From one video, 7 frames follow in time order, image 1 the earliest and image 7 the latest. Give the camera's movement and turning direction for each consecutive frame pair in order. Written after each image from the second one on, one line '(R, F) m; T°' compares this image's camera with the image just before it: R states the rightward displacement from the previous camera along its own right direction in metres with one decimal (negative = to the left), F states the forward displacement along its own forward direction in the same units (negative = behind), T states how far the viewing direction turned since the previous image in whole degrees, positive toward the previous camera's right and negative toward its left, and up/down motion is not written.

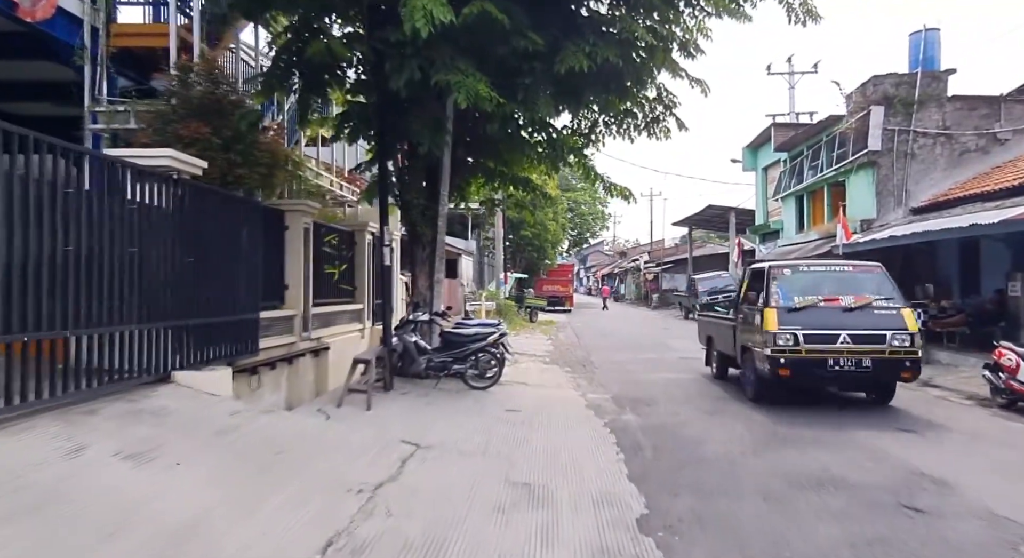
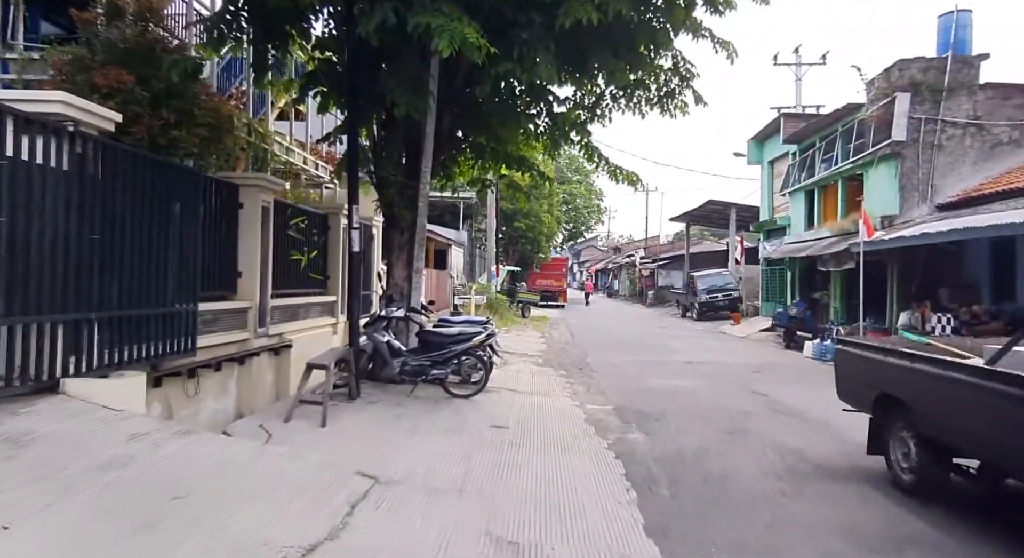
(0.0, +1.3) m; +1°
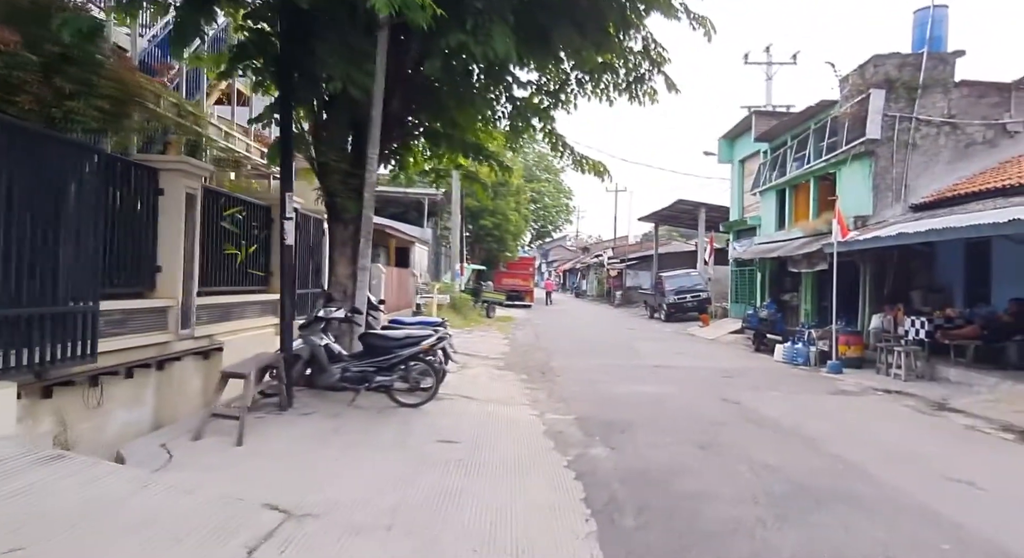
(+0.2, +0.7) m; +3°
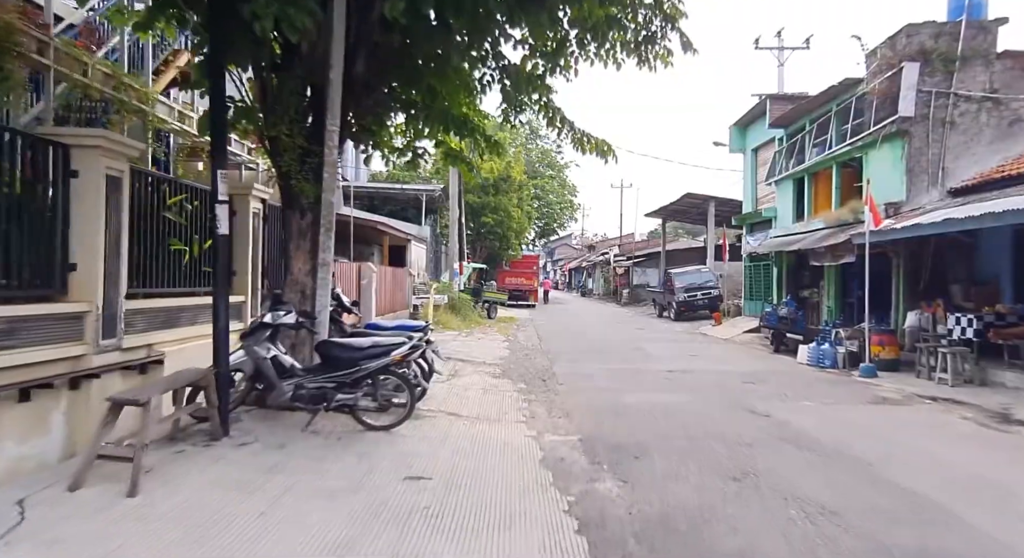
(+0.2, +1.3) m; 0°
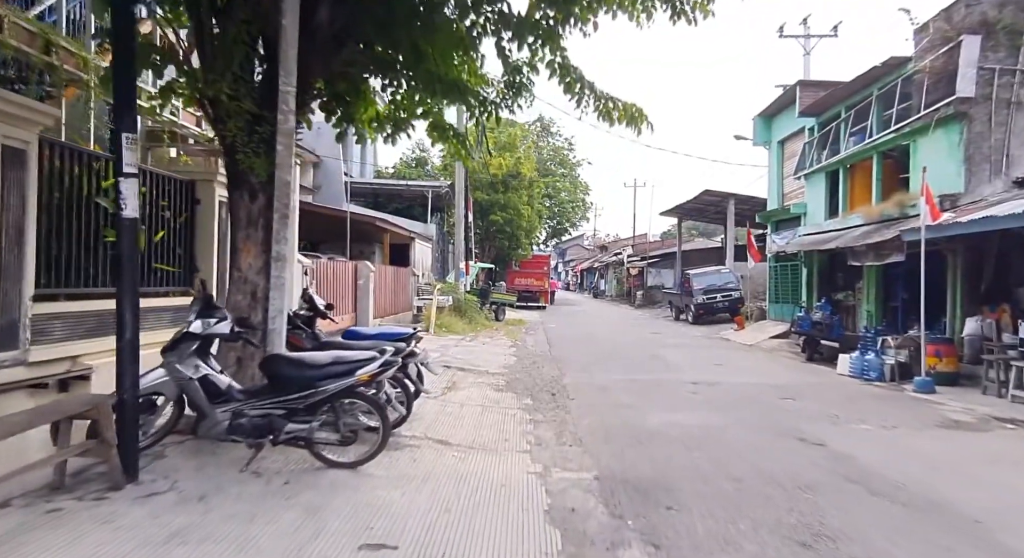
(+0.1, +1.3) m; -1°
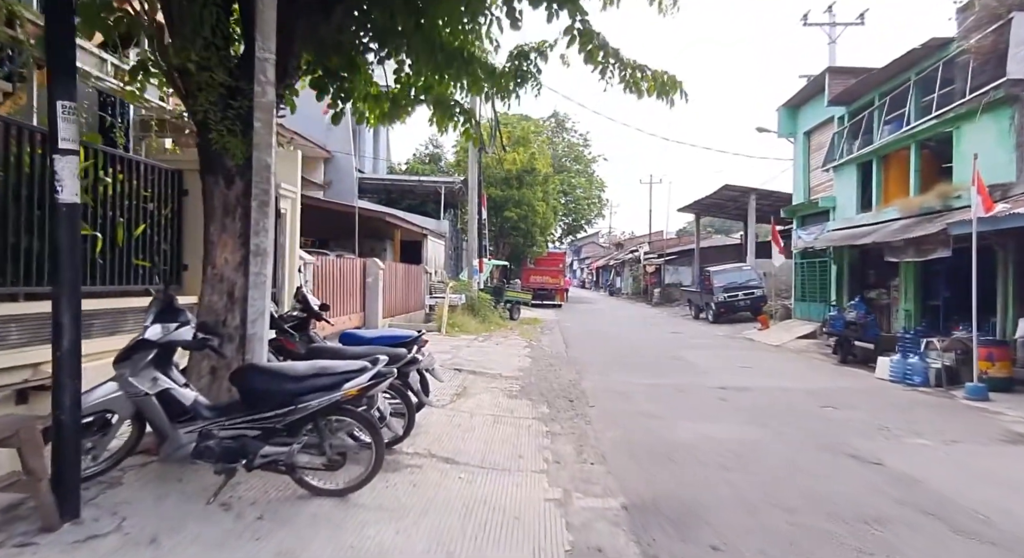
(0.0, +0.7) m; -1°
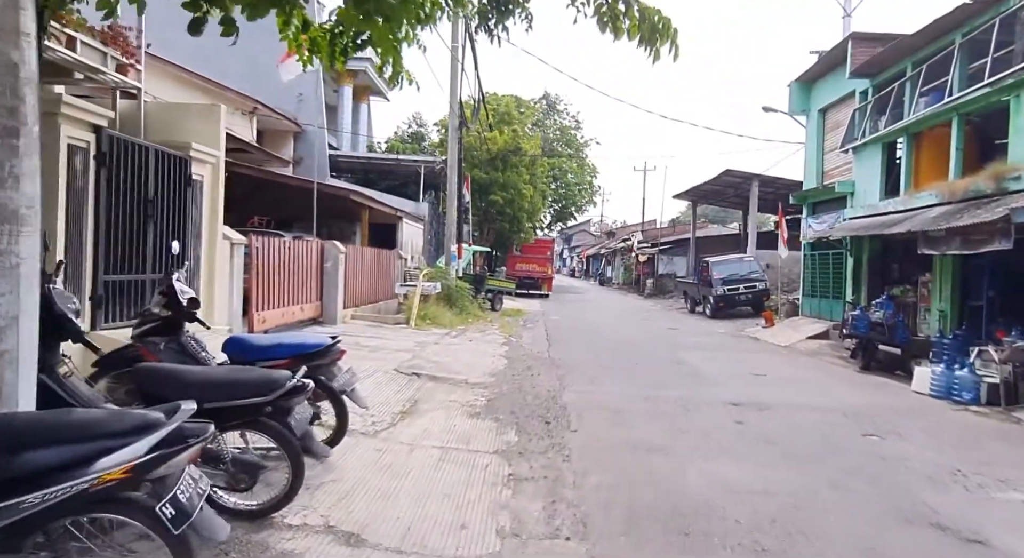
(+0.3, +1.9) m; +1°
